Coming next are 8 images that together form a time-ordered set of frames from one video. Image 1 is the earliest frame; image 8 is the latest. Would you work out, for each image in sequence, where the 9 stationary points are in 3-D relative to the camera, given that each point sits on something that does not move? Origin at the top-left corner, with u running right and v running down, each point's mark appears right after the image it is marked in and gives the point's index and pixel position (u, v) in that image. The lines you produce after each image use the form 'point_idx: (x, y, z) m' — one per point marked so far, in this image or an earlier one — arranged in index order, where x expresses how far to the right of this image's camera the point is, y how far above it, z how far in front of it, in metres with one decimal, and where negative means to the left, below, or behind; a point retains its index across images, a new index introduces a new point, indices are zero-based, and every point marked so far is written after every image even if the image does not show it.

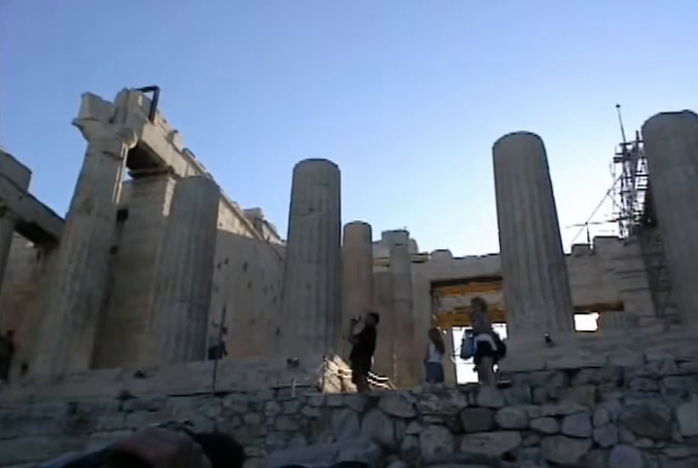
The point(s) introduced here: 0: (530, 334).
0: (+3.5, -2.0, +10.8) m
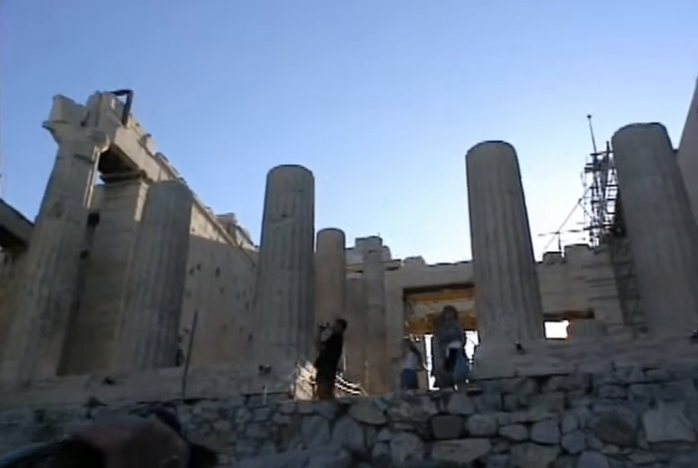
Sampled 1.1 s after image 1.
0: (+3.0, -2.1, +10.9) m
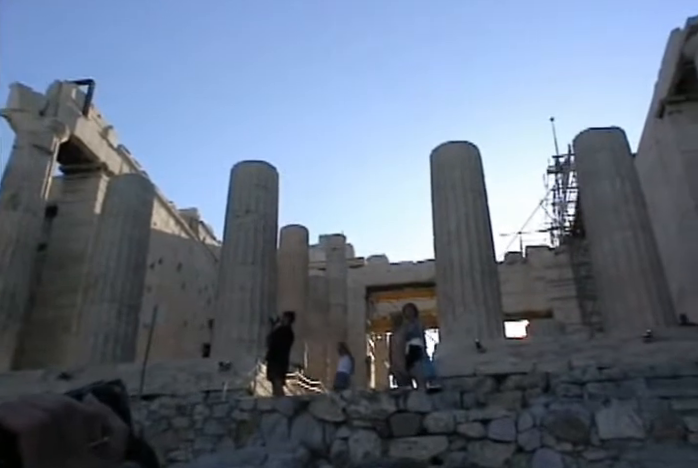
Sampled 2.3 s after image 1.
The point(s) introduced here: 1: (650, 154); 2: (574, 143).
0: (+2.2, -2.1, +11.0) m
1: (+7.2, +1.9, +13.7) m
2: (+5.0, +2.0, +12.5) m
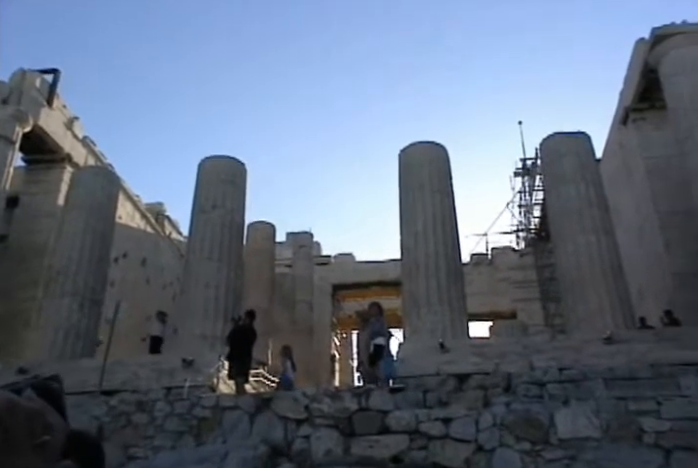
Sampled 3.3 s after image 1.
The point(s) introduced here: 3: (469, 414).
0: (+1.5, -2.1, +11.1) m
1: (+6.5, +1.8, +13.9) m
2: (+4.3, +2.0, +12.6) m
3: (+2.0, -3.0, +9.2) m
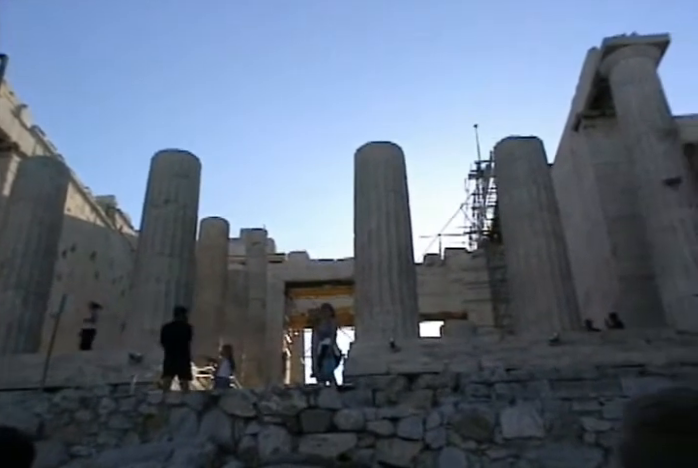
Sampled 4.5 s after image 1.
0: (+0.6, -2.1, +11.2) m
1: (+5.5, +1.7, +14.2) m
2: (+3.4, +1.9, +12.8) m
3: (+1.1, -3.0, +9.3) m
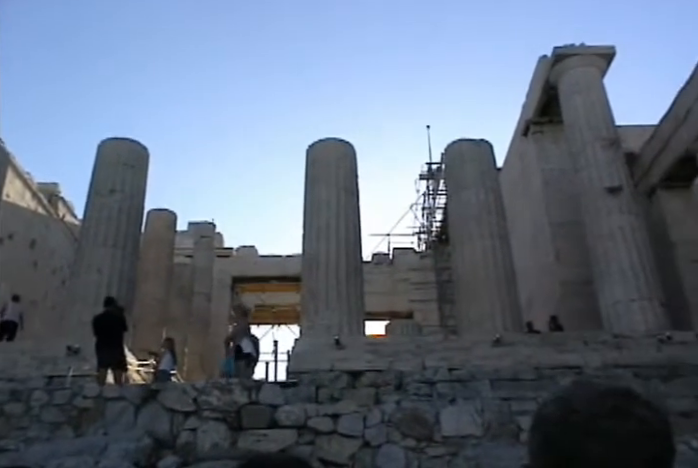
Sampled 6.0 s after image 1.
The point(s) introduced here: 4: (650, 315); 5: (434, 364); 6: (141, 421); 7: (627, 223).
0: (-0.5, -2.0, +11.2) m
1: (+4.4, +1.7, +14.4) m
2: (+2.3, +1.9, +12.9) m
3: (+0.1, -3.0, +9.4) m
4: (+5.8, -1.5, +10.6) m
5: (+1.6, -2.5, +10.5) m
6: (-3.5, -3.1, +9.2) m
7: (+5.6, +0.2, +11.2) m
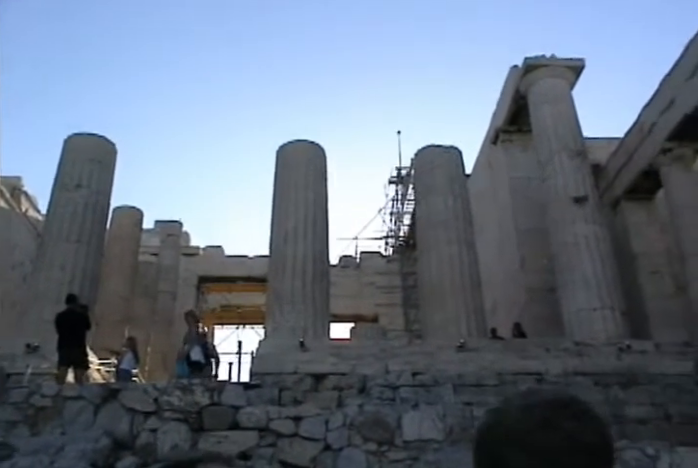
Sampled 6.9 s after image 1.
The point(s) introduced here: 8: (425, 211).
0: (-1.2, -2.1, +11.2) m
1: (+3.7, +1.5, +14.6) m
2: (+1.7, +1.8, +13.0) m
3: (-0.6, -3.0, +9.4) m
4: (+5.1, -1.8, +10.8) m
5: (+0.9, -2.6, +10.5) m
6: (-4.2, -3.1, +9.1) m
7: (+4.9, 0.0, +11.4) m
8: (+1.7, +0.5, +12.4) m
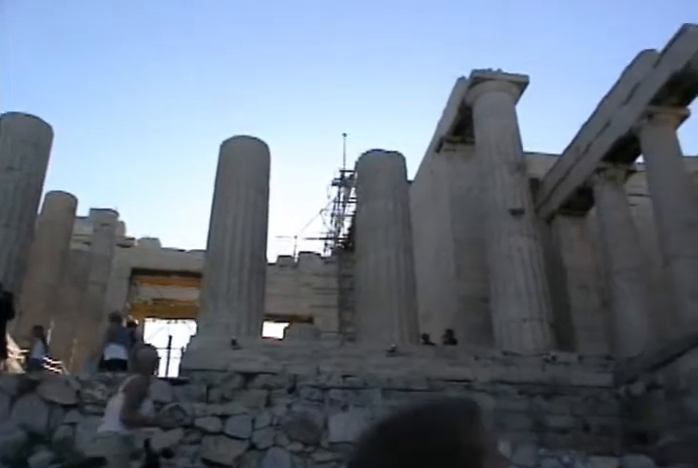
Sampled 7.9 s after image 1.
0: (-2.6, -2.0, +11.1) m
1: (+2.3, +1.3, +14.8) m
2: (+0.4, +1.7, +13.1) m
3: (-1.8, -3.0, +9.3) m
4: (+3.8, -2.0, +11.1) m
5: (-0.4, -2.6, +10.6) m
6: (-5.4, -2.8, +8.8) m
7: (+3.7, -0.3, +11.7) m
8: (+0.5, +0.4, +12.4) m
